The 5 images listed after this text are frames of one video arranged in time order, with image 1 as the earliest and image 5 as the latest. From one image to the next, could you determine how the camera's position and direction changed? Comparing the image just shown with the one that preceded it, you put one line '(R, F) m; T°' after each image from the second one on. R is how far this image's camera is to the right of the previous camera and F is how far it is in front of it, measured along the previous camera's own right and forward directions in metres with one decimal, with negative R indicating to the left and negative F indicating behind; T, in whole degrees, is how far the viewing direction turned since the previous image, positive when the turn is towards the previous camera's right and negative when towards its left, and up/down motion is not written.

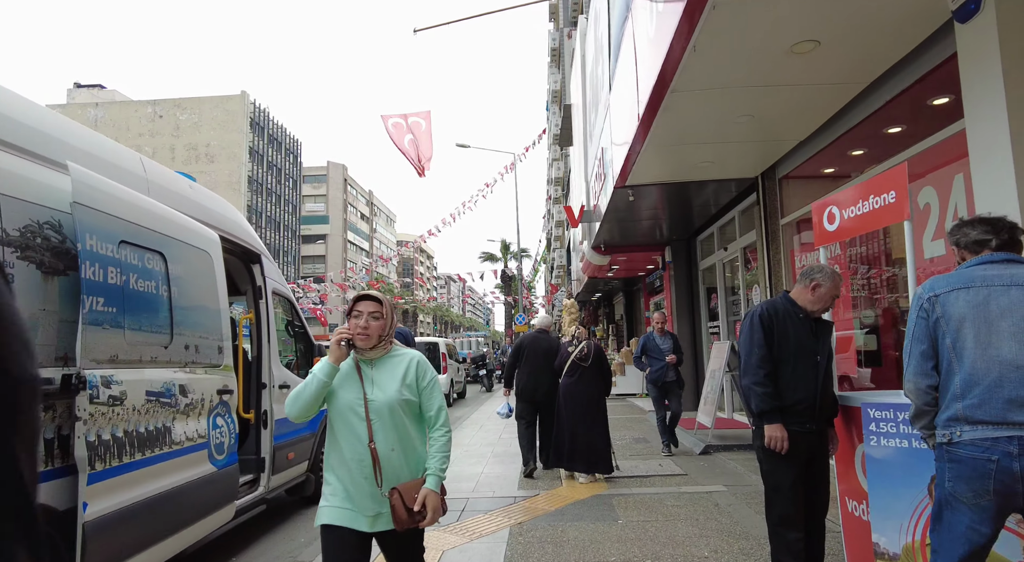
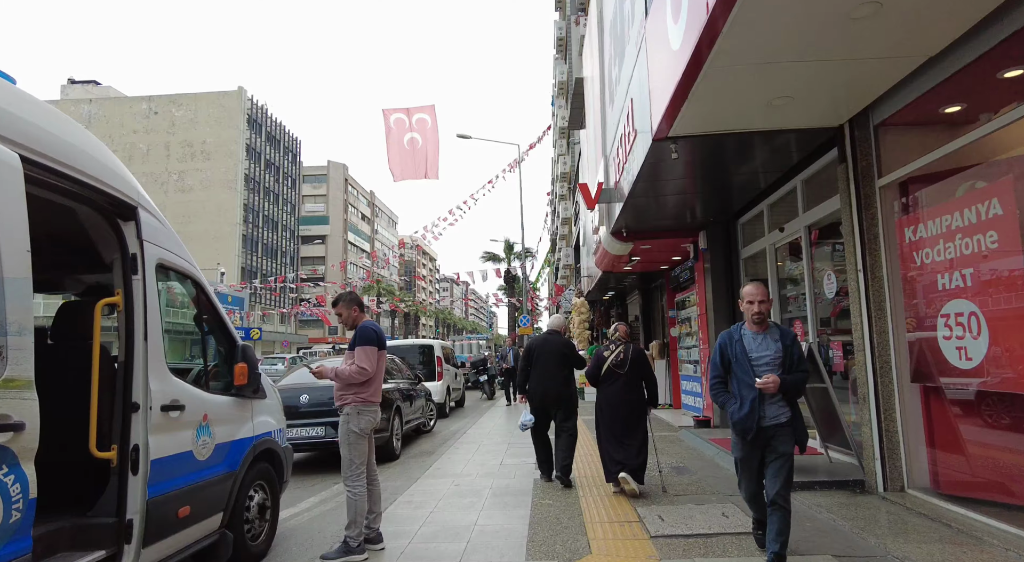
(0.0, +1.8) m; 0°
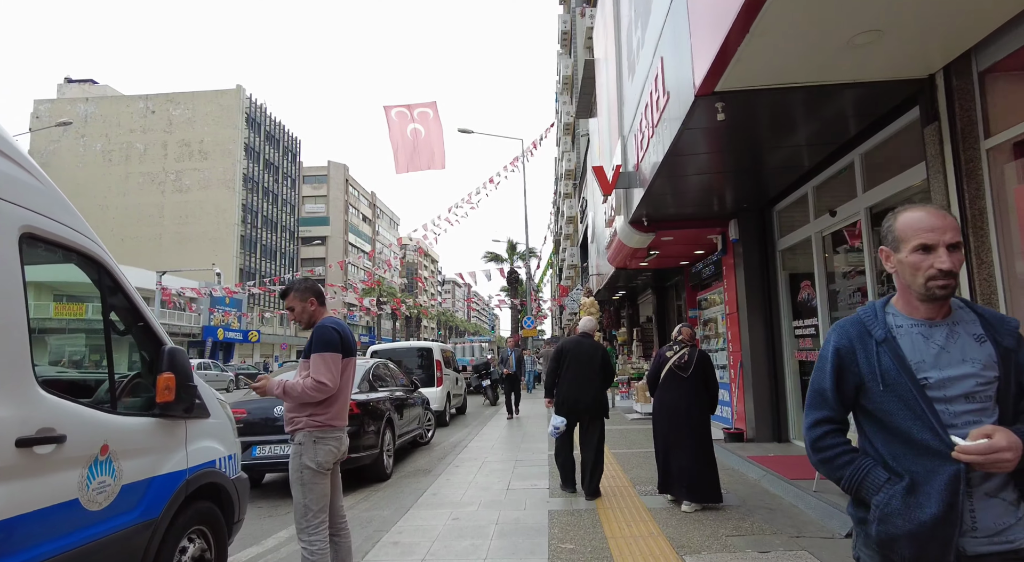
(-0.1, +1.1) m; 0°
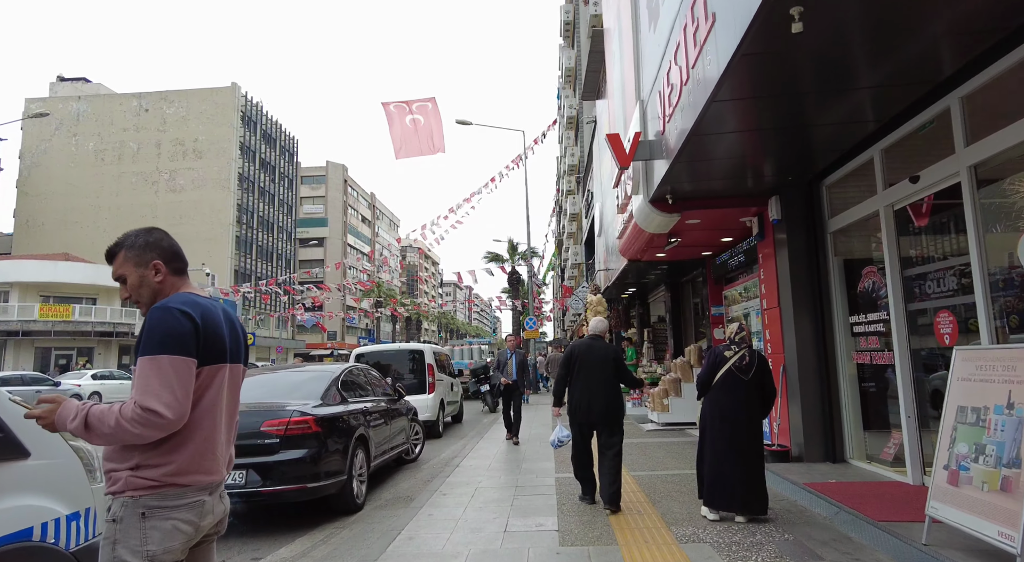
(0.0, +1.4) m; 0°
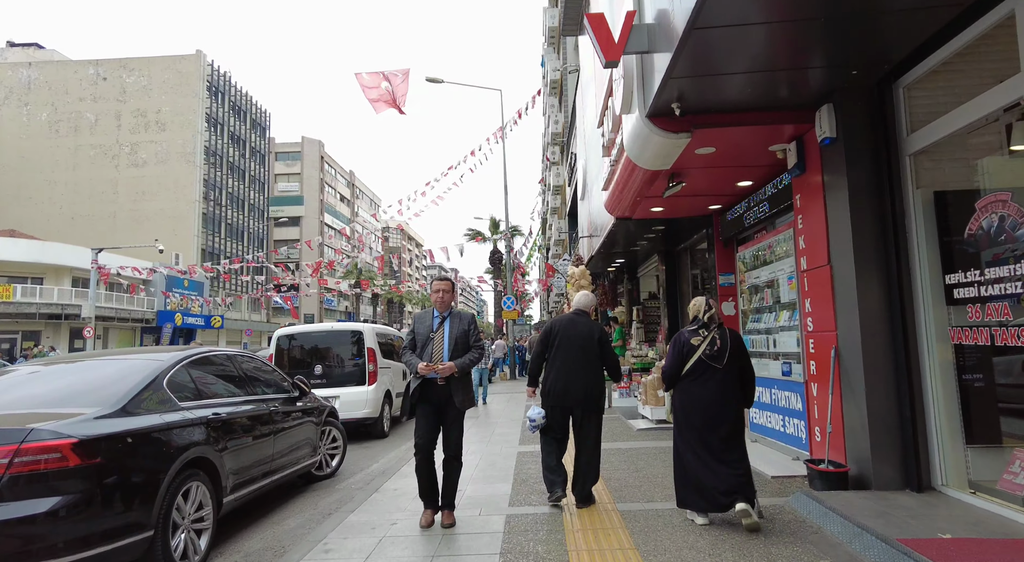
(+0.4, +2.3) m; +1°
